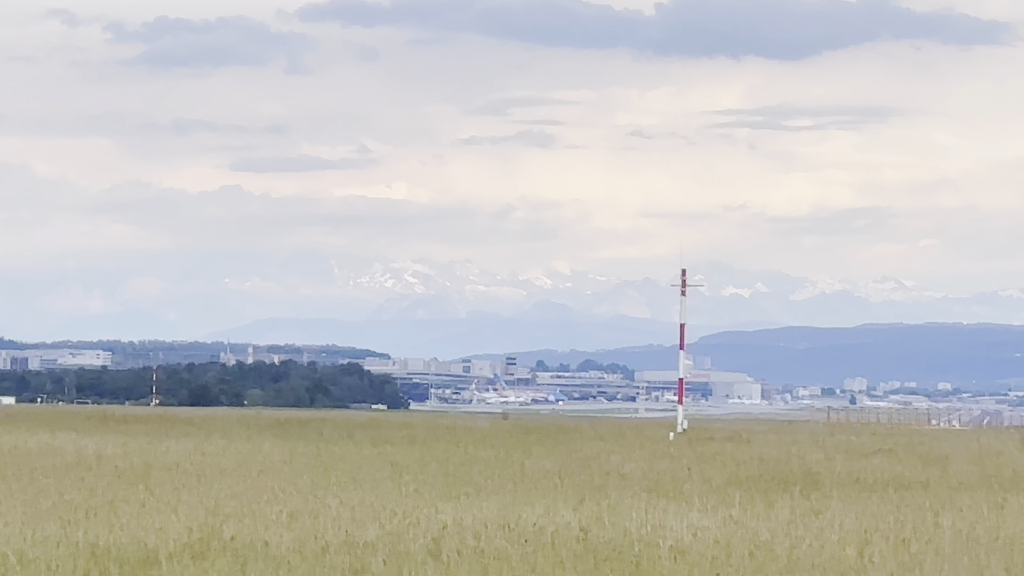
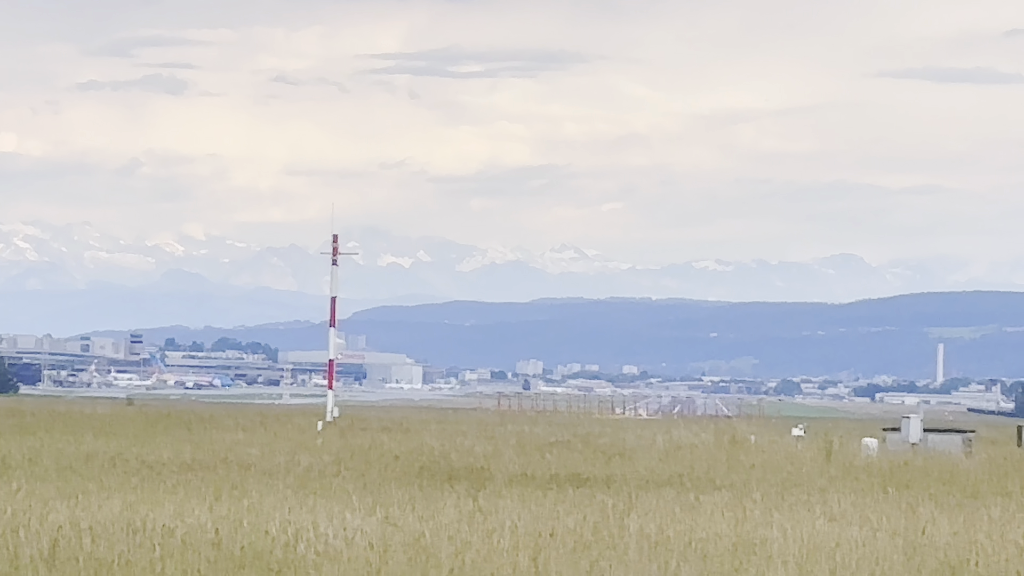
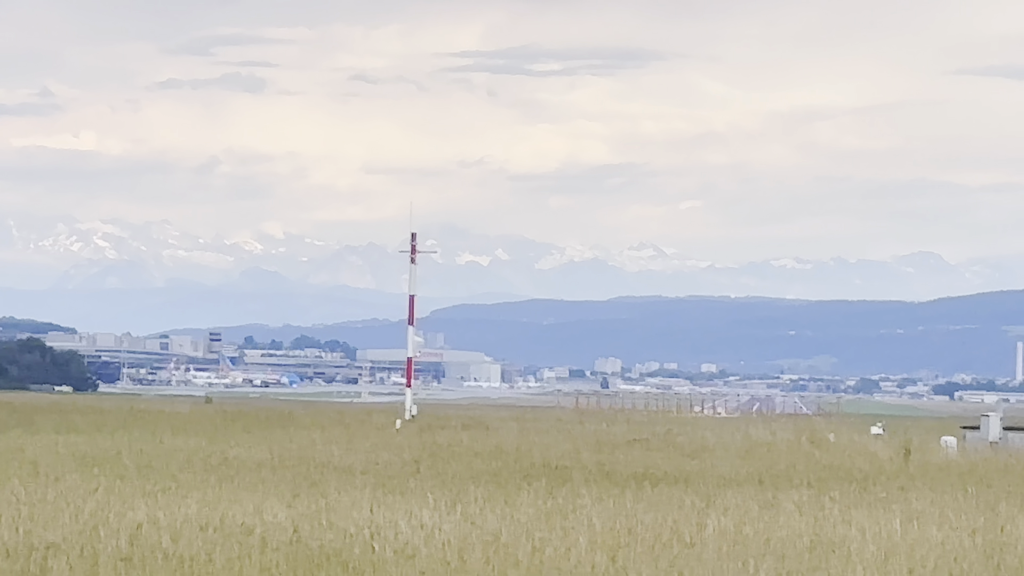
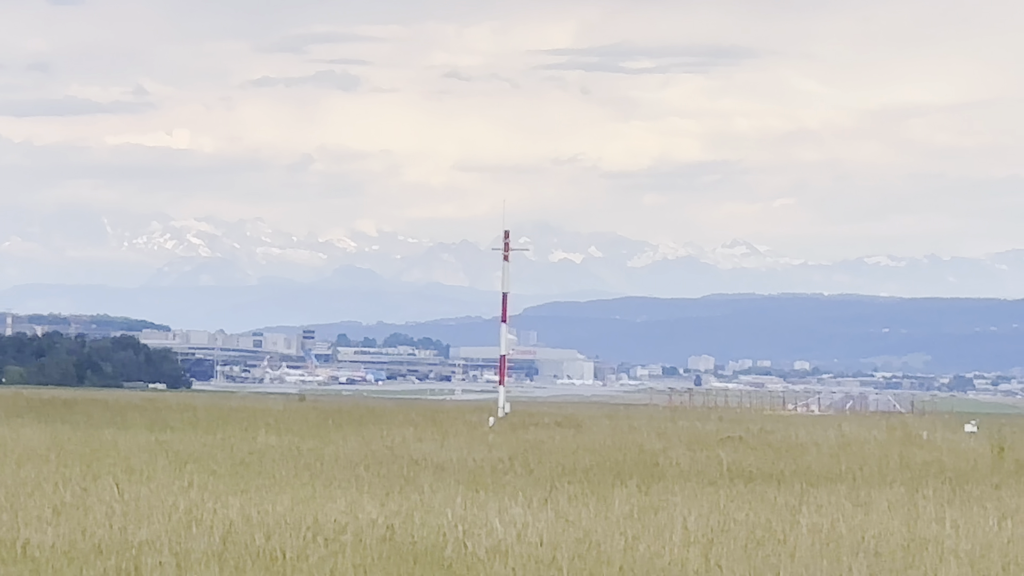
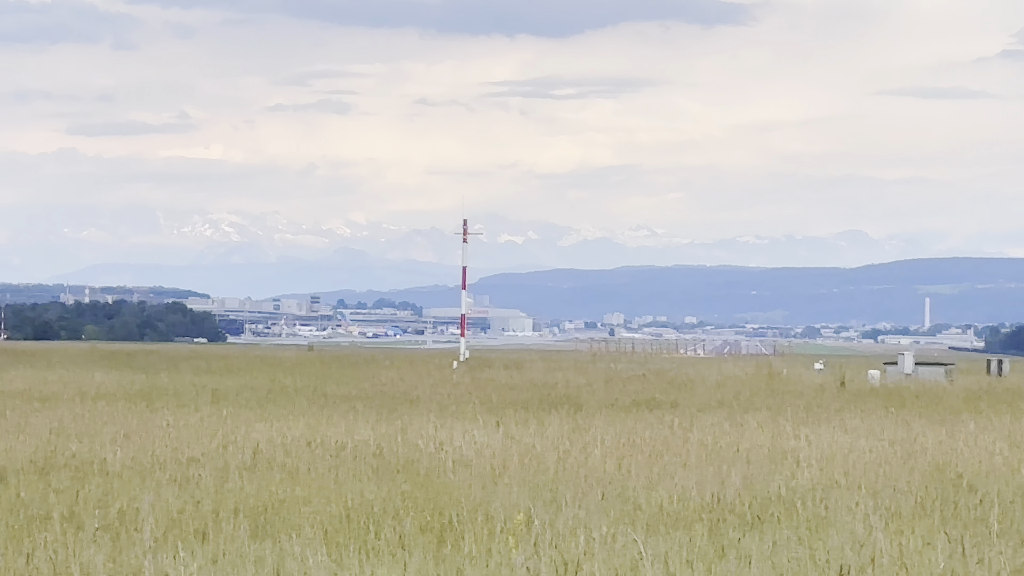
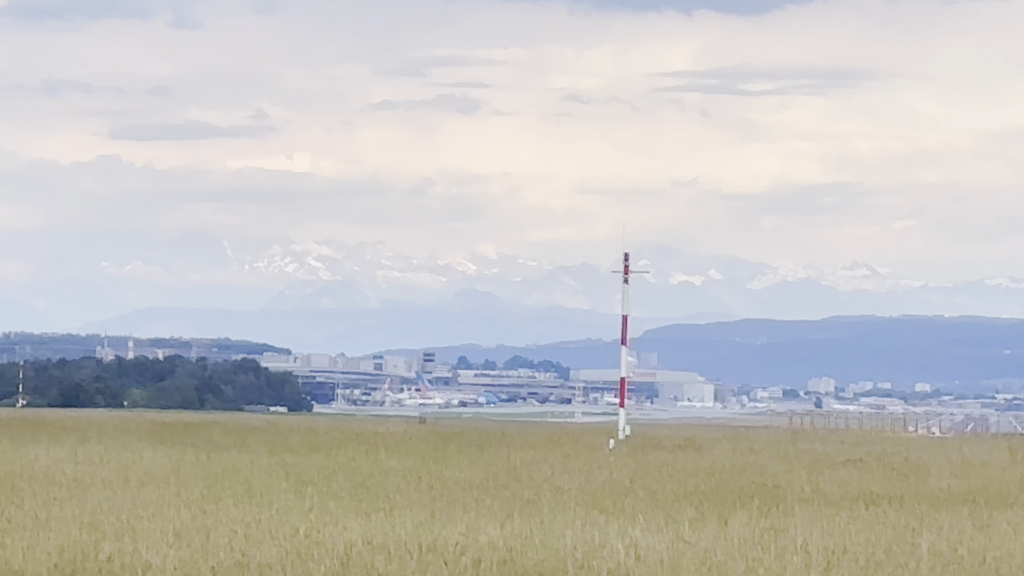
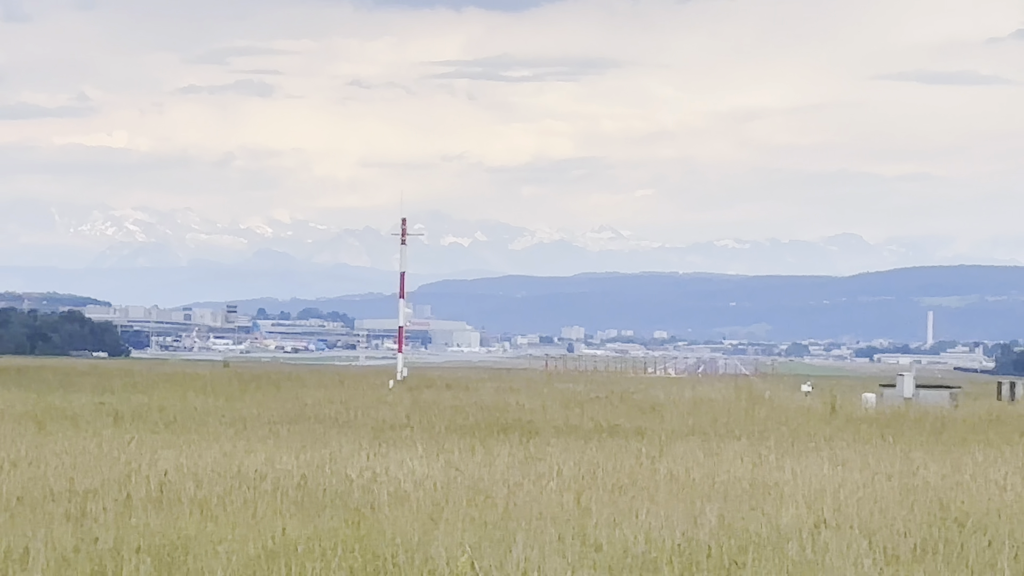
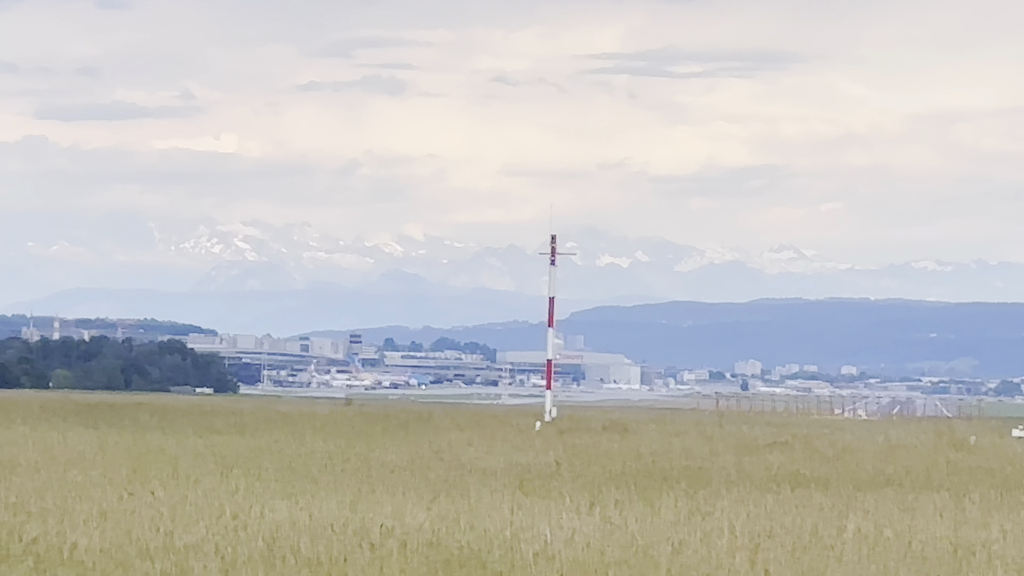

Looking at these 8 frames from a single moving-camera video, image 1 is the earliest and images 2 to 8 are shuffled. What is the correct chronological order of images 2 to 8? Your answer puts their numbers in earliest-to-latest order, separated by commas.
6, 8, 4, 3, 2, 7, 5
